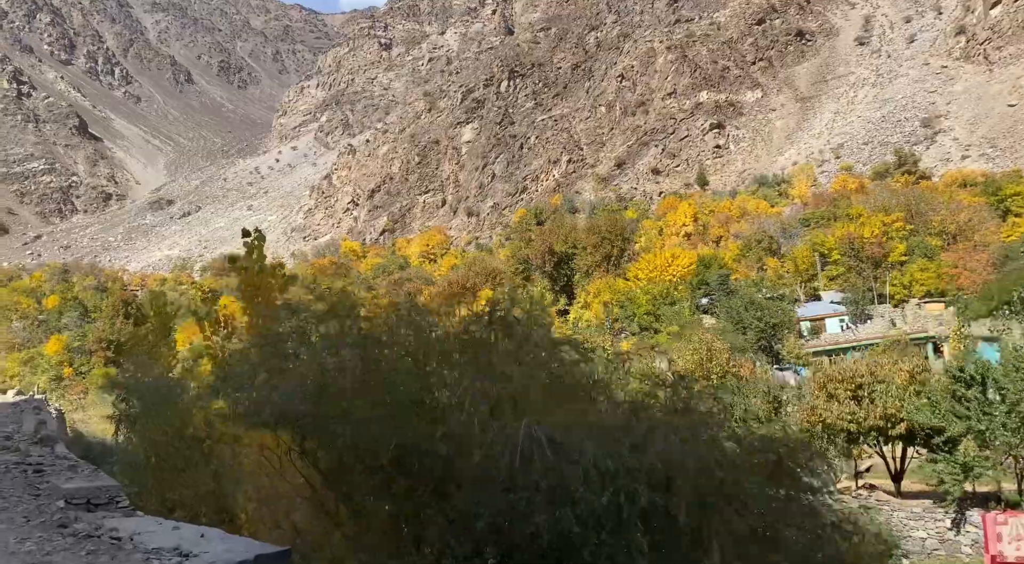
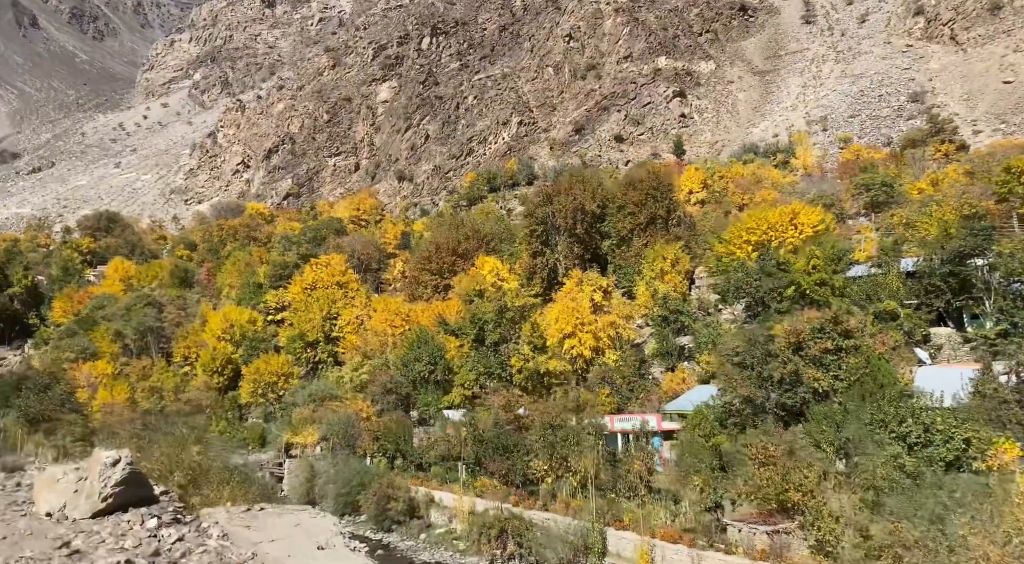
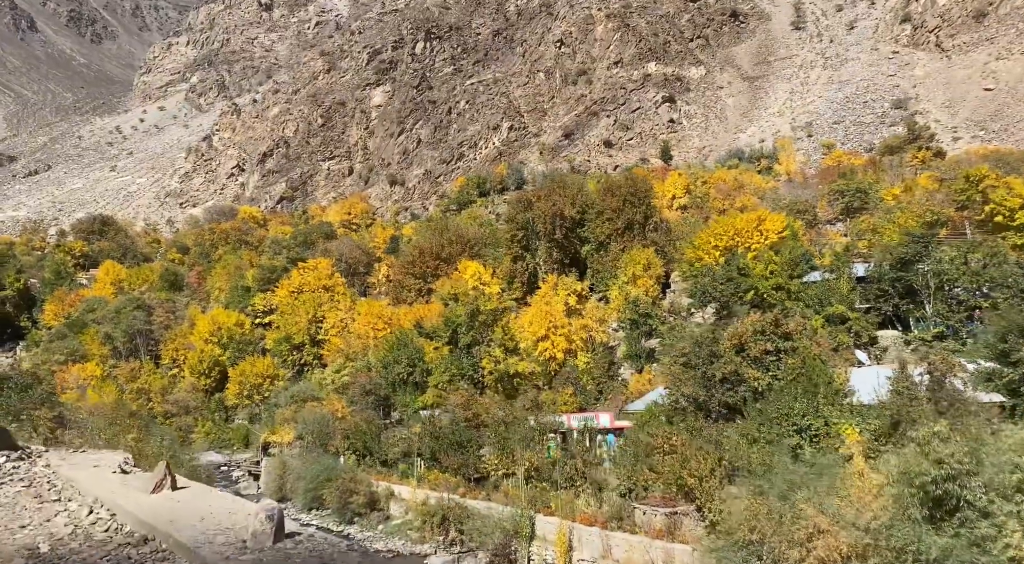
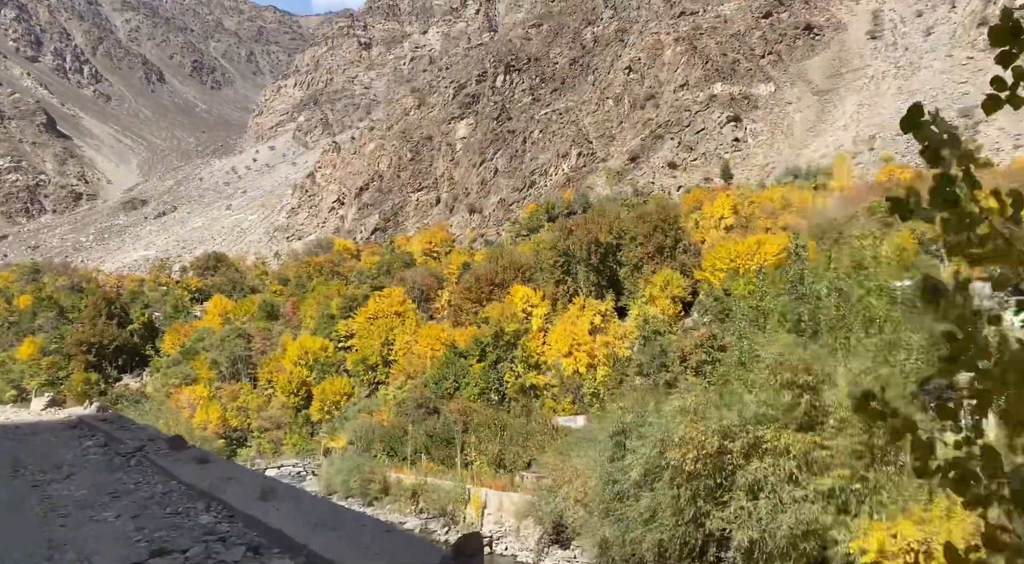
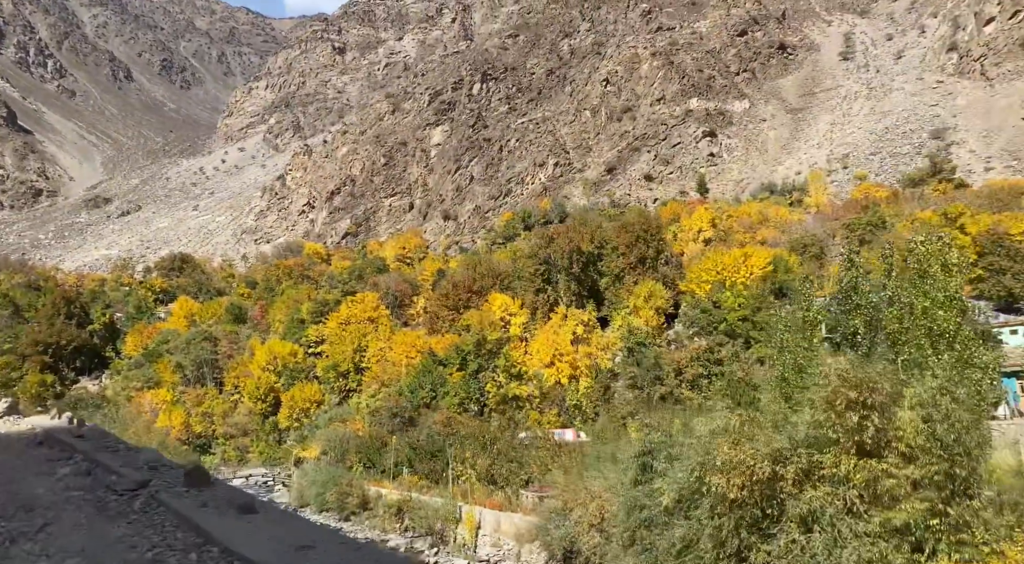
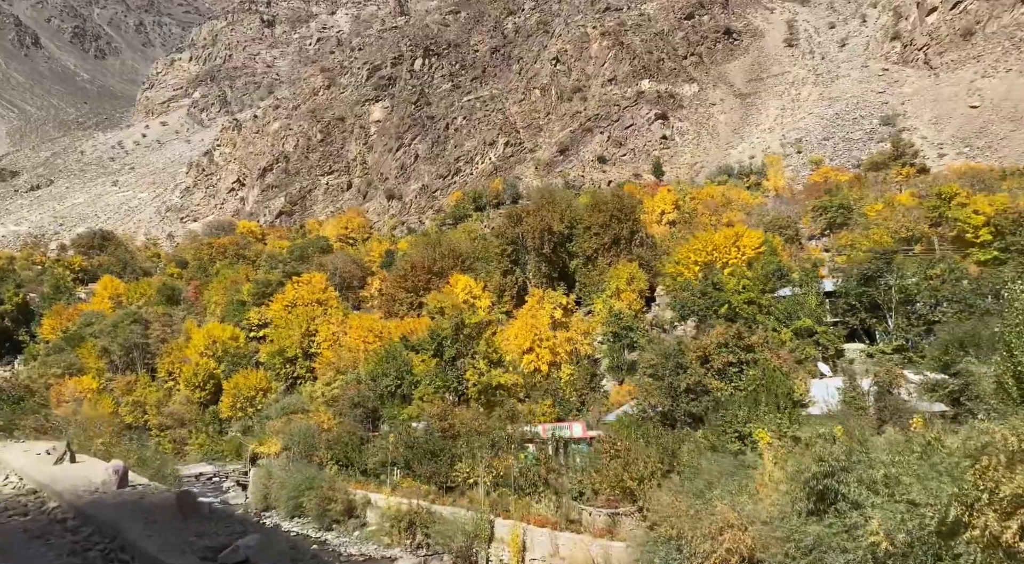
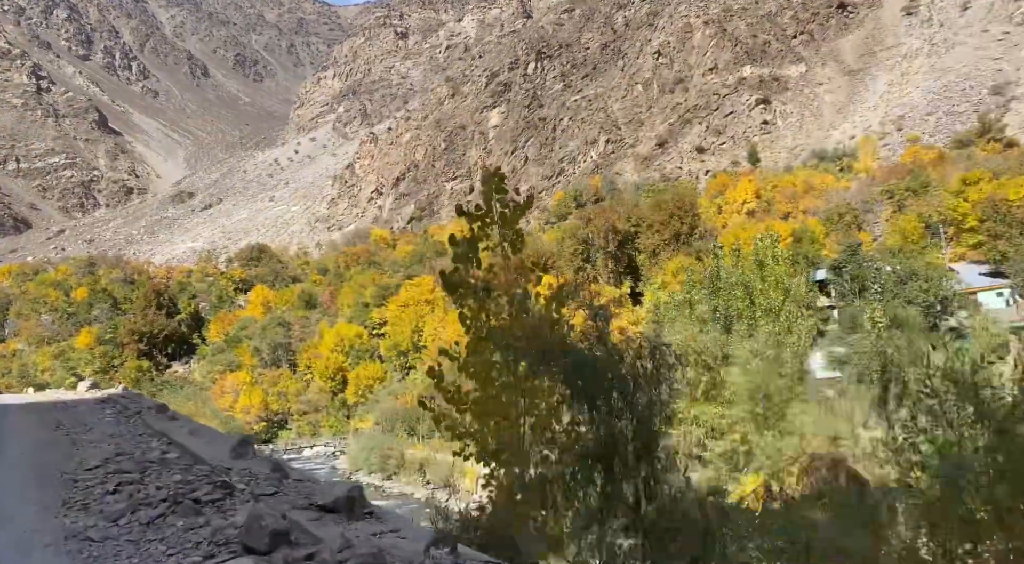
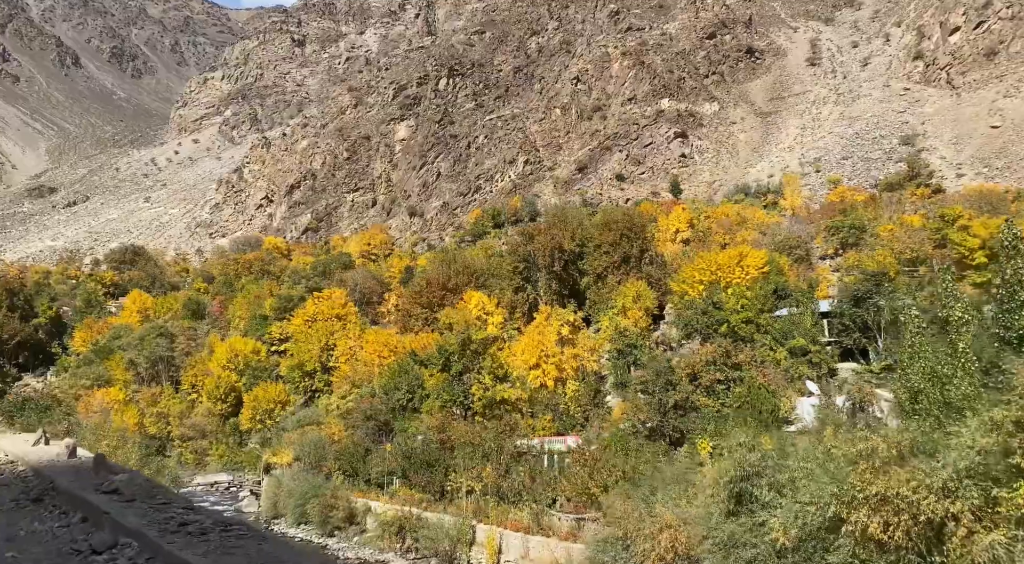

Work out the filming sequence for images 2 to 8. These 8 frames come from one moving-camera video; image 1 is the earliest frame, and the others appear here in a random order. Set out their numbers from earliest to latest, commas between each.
7, 4, 5, 8, 6, 3, 2
